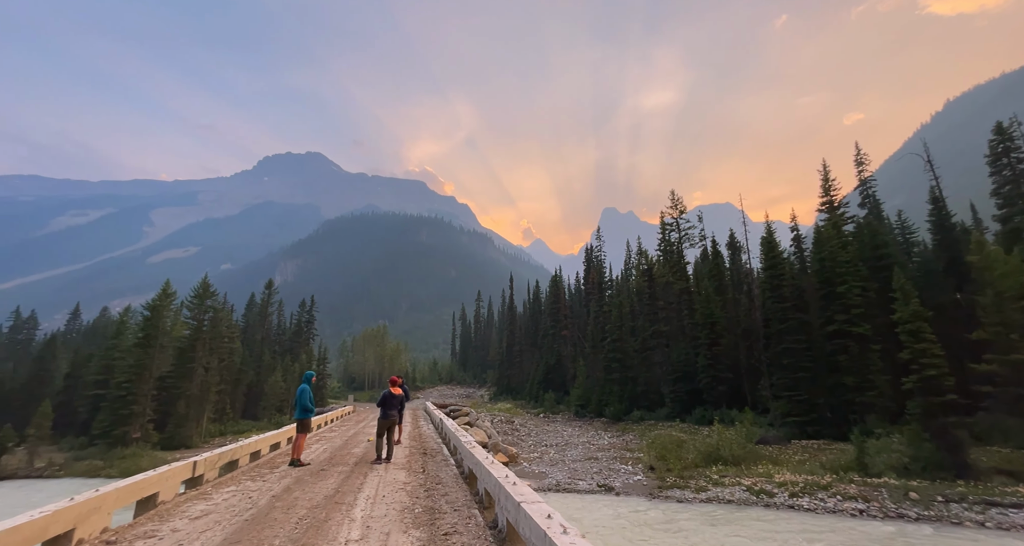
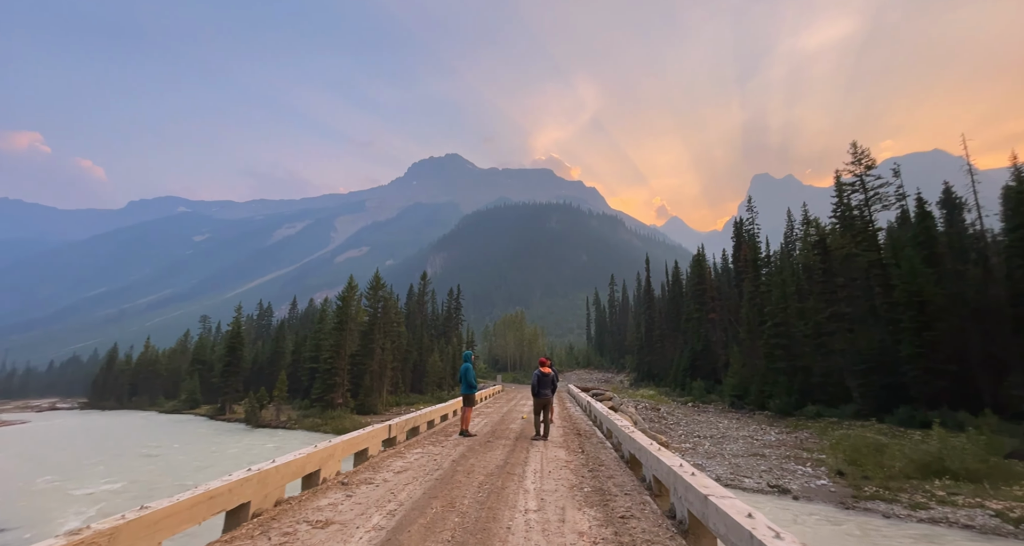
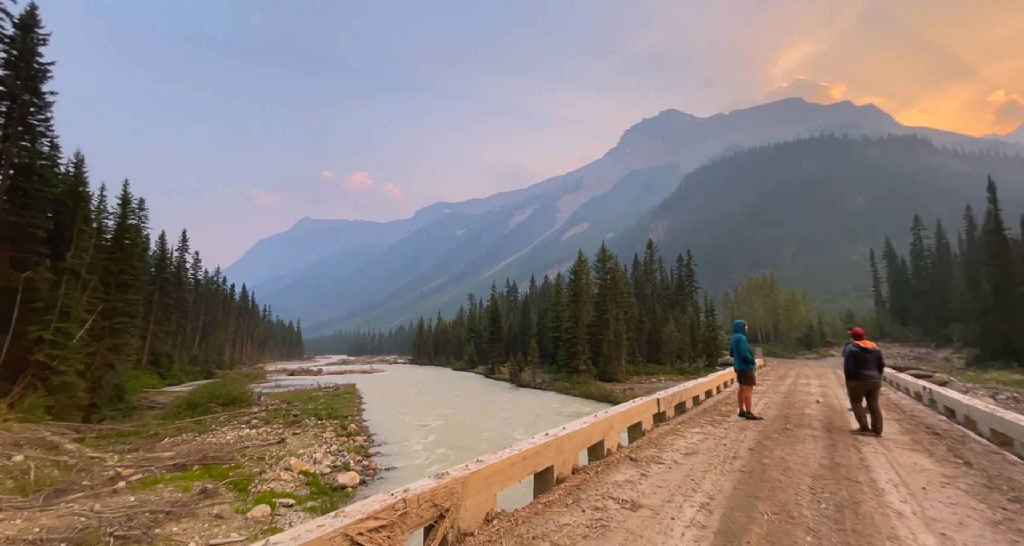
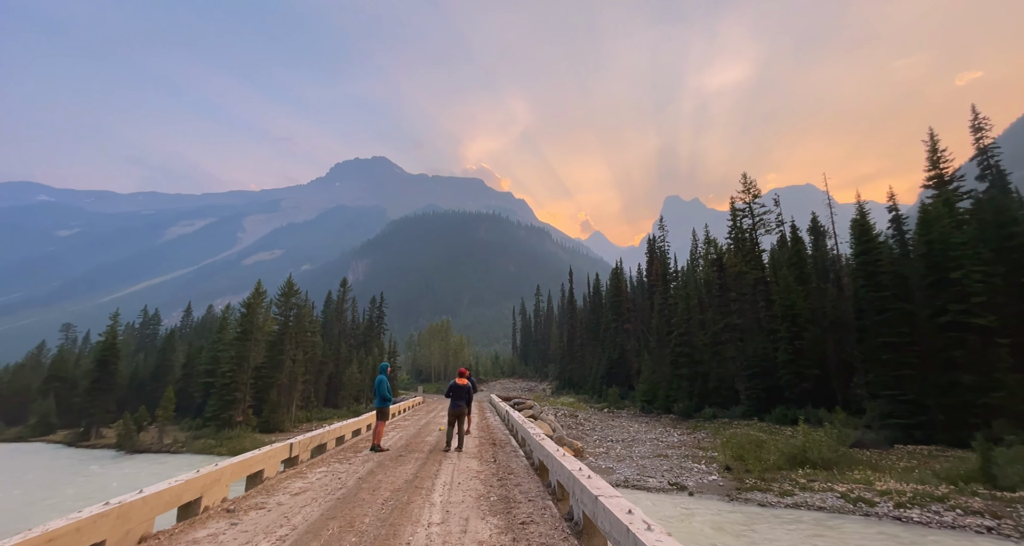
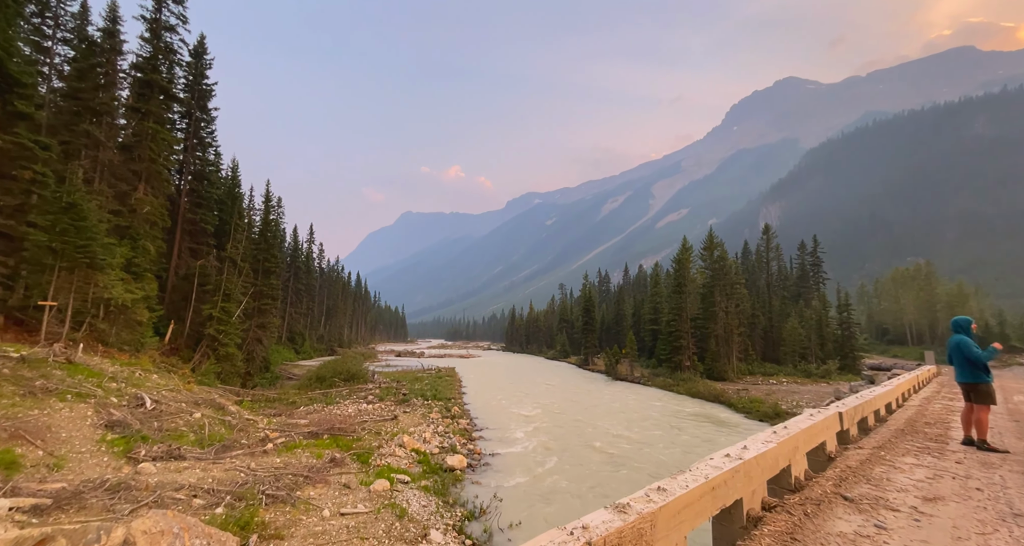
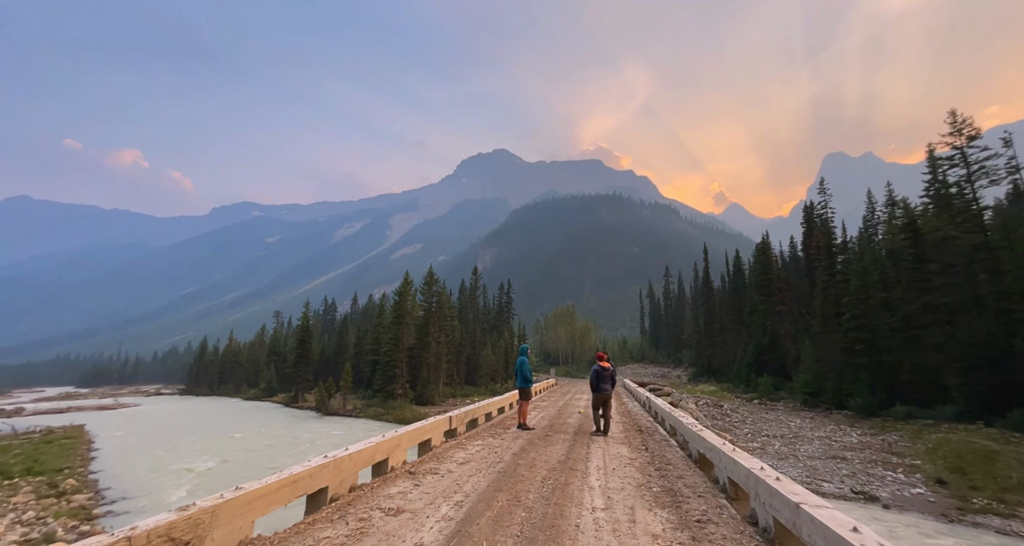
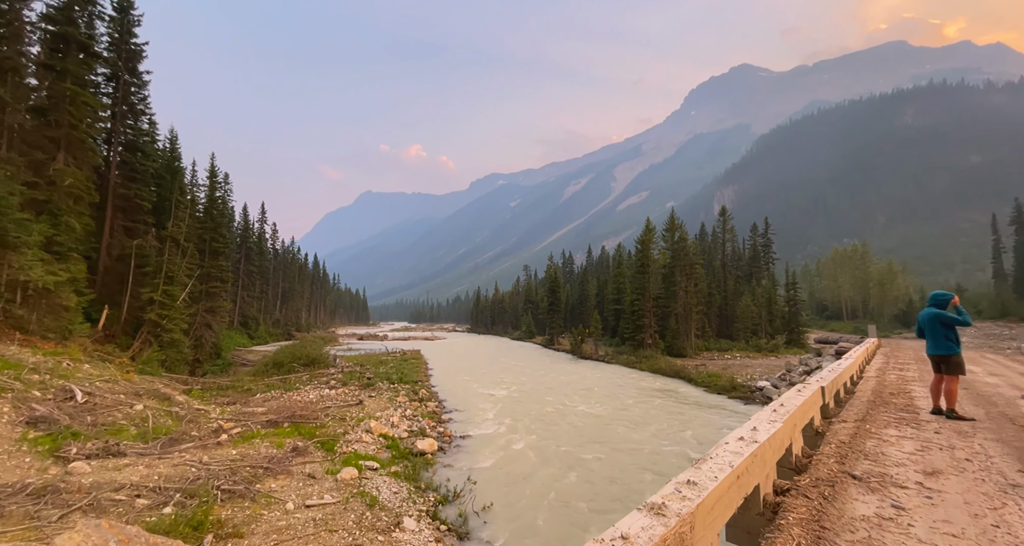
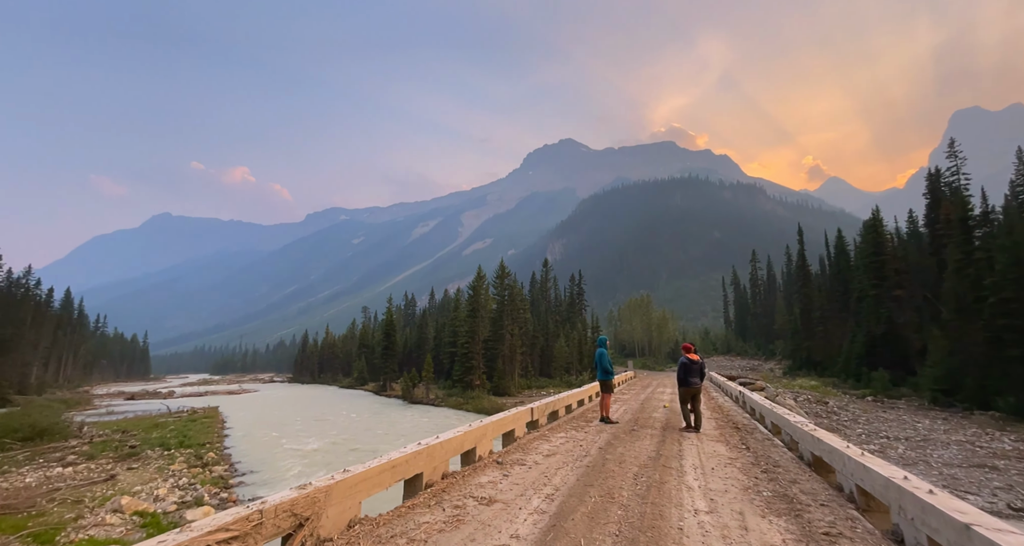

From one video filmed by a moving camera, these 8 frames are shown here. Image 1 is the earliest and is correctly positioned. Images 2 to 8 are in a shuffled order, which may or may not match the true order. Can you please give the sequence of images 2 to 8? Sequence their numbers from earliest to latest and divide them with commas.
4, 2, 6, 8, 3, 5, 7
